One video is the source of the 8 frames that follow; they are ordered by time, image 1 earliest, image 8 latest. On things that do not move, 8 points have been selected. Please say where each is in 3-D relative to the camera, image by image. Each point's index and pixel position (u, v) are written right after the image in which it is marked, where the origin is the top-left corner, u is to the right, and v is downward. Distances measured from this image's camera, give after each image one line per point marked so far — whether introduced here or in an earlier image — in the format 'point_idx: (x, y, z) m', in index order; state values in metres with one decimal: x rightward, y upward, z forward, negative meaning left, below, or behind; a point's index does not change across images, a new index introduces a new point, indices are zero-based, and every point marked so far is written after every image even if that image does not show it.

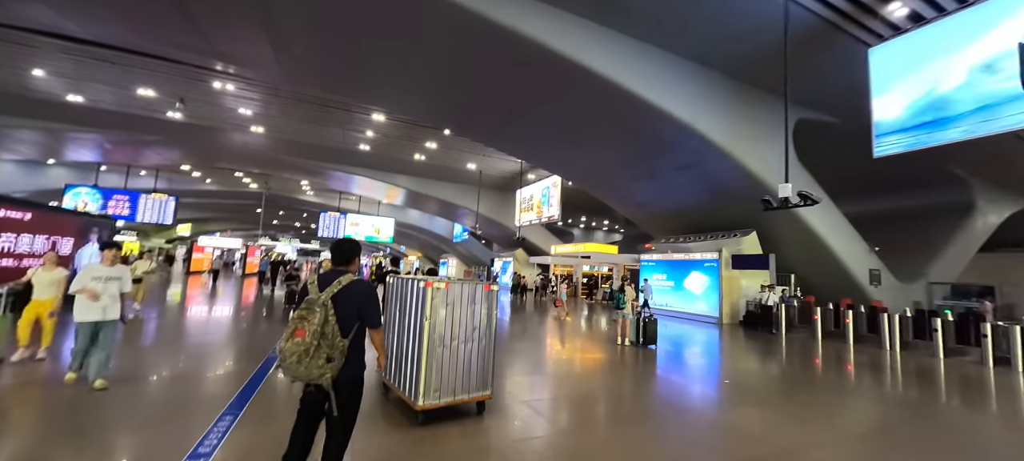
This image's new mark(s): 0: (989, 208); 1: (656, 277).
0: (+16.3, +0.8, +12.7) m
1: (+4.8, -1.5, +11.7) m
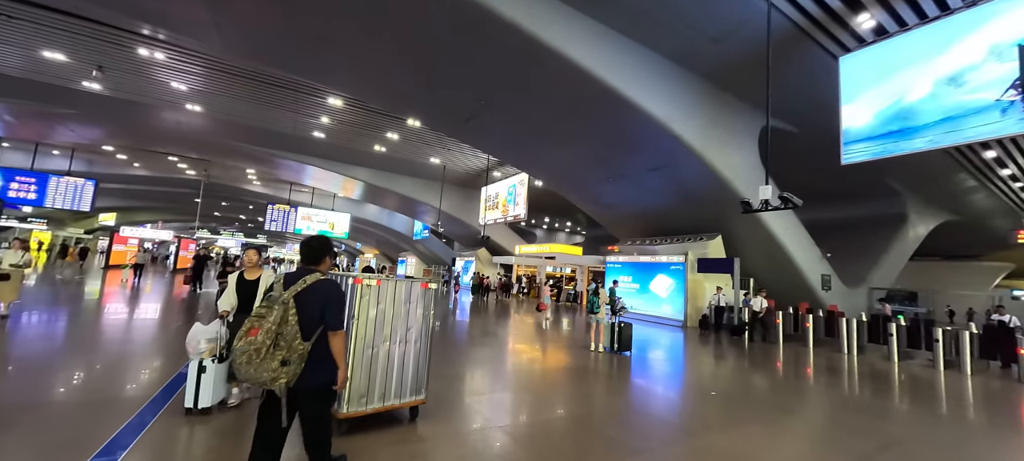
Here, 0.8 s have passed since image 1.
0: (+15.1, +0.4, +13.8) m
1: (+3.7, -1.6, +11.7) m
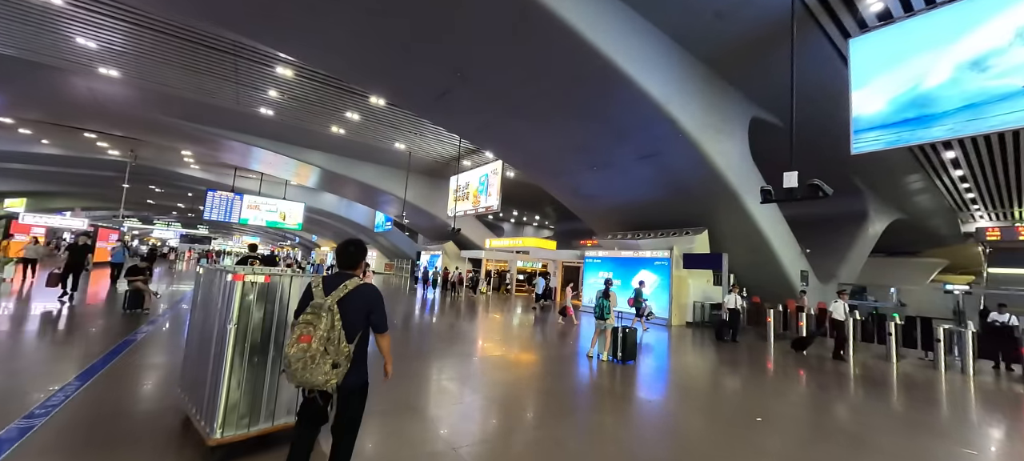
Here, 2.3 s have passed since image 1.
0: (+14.0, +0.5, +14.4) m
1: (+2.9, -1.4, +11.2) m
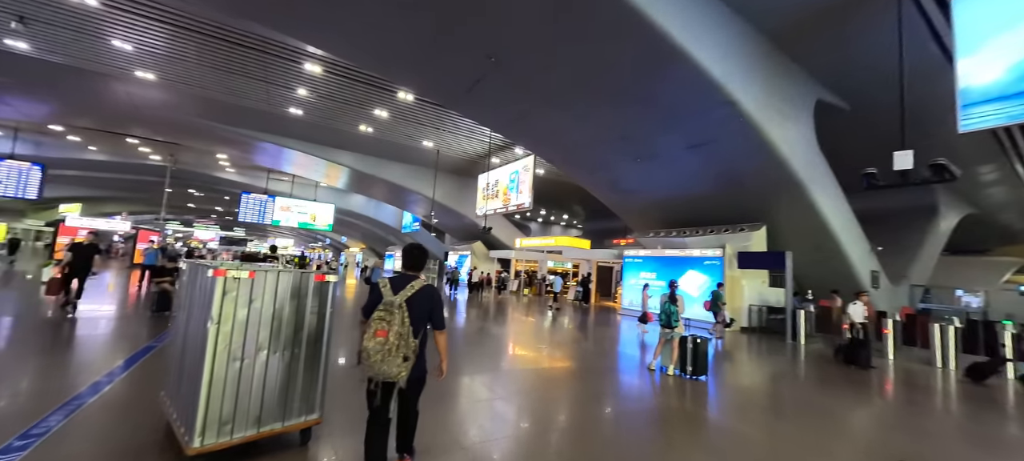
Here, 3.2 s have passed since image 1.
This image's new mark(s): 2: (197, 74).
0: (+15.2, +0.7, +13.0) m
1: (+3.8, -1.3, +10.5) m
2: (-7.9, +4.0, +9.3) m
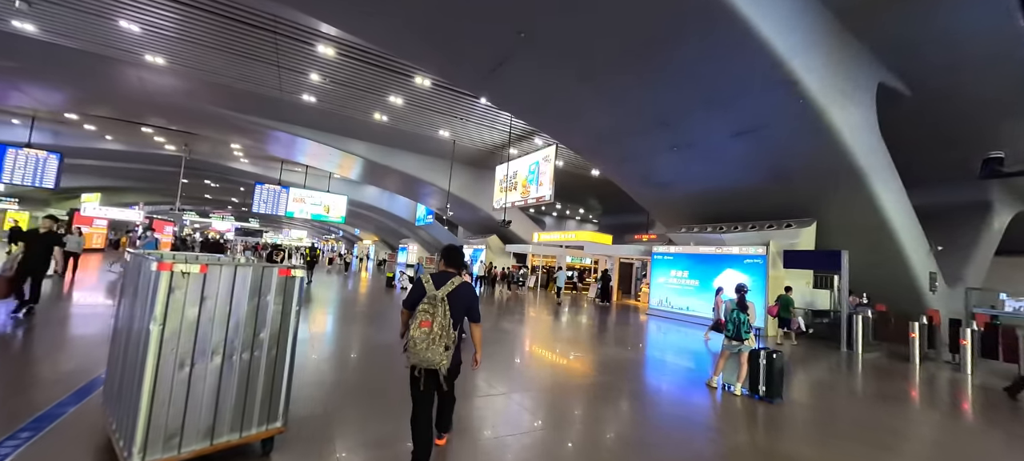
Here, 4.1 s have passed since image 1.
0: (+15.8, +0.7, +12.0) m
1: (+4.3, -1.2, +9.9) m
2: (-7.4, +4.2, +8.9) m
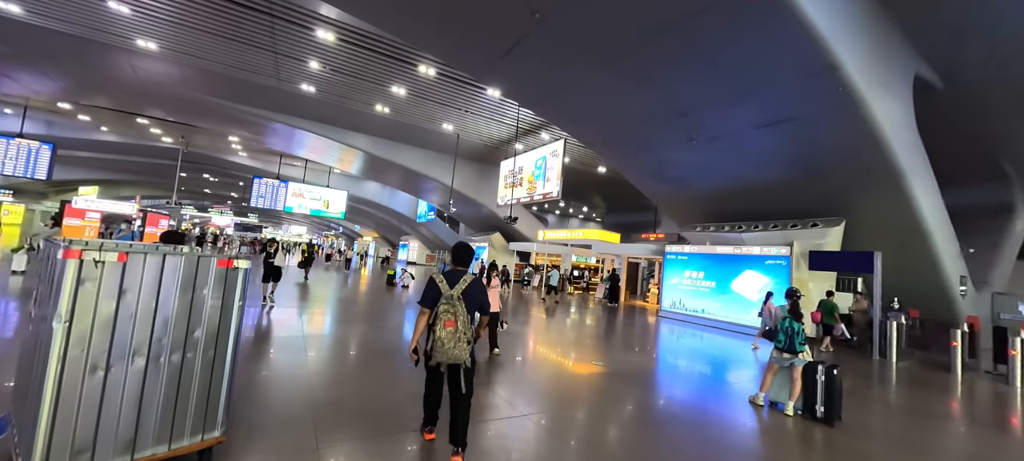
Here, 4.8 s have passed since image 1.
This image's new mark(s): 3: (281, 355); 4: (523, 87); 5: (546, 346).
0: (+15.9, +0.7, +11.6) m
1: (+4.5, -1.2, +9.5) m
2: (-7.2, +4.3, +8.5) m
3: (-3.7, -1.9, +5.8) m
4: (+0.2, +2.5, +6.4) m
5: (+0.8, -2.5, +7.9) m
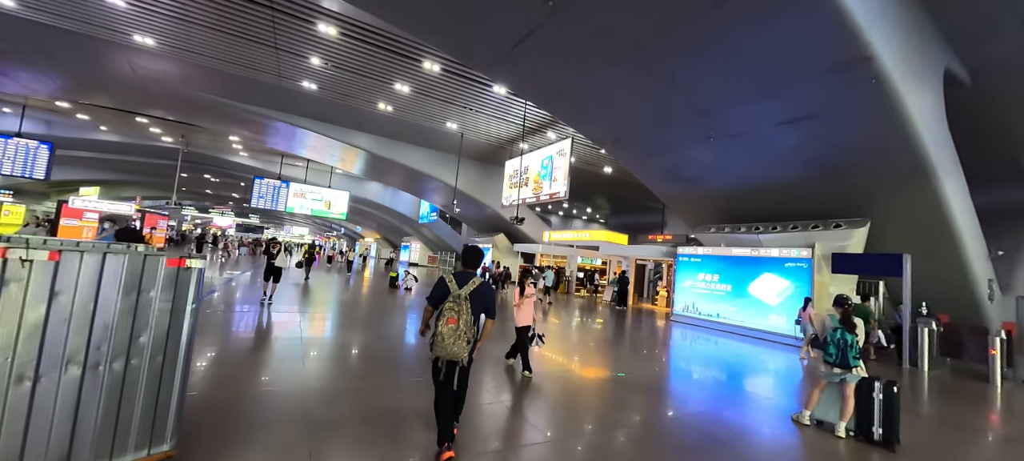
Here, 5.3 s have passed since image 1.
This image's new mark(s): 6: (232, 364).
0: (+16.1, +0.6, +11.3) m
1: (+4.6, -1.2, +9.2) m
2: (-7.0, +4.3, +8.3) m
3: (-3.5, -2.0, +5.6) m
4: (+0.4, +2.5, +6.2) m
5: (+0.9, -2.5, +7.6) m
6: (-3.9, -1.8, +5.2) m
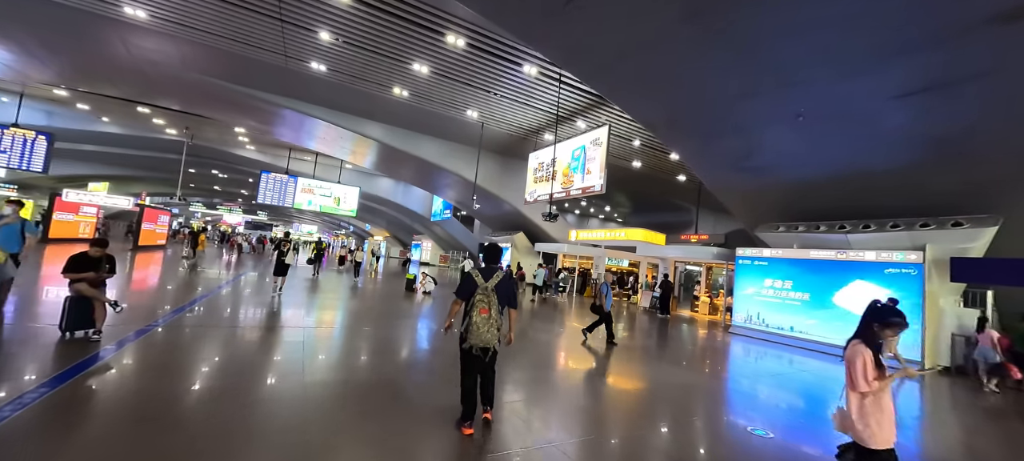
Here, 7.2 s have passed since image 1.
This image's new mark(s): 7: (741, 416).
0: (+16.8, +0.6, +10.0) m
1: (+5.3, -1.2, +8.1) m
2: (-6.3, +4.4, +7.4) m
3: (-2.9, -1.9, +4.6) m
4: (+1.0, +2.5, +5.1) m
5: (+1.6, -2.5, +6.6) m
6: (-3.3, -1.7, +4.3) m
7: (+3.1, -2.4, +4.6) m
